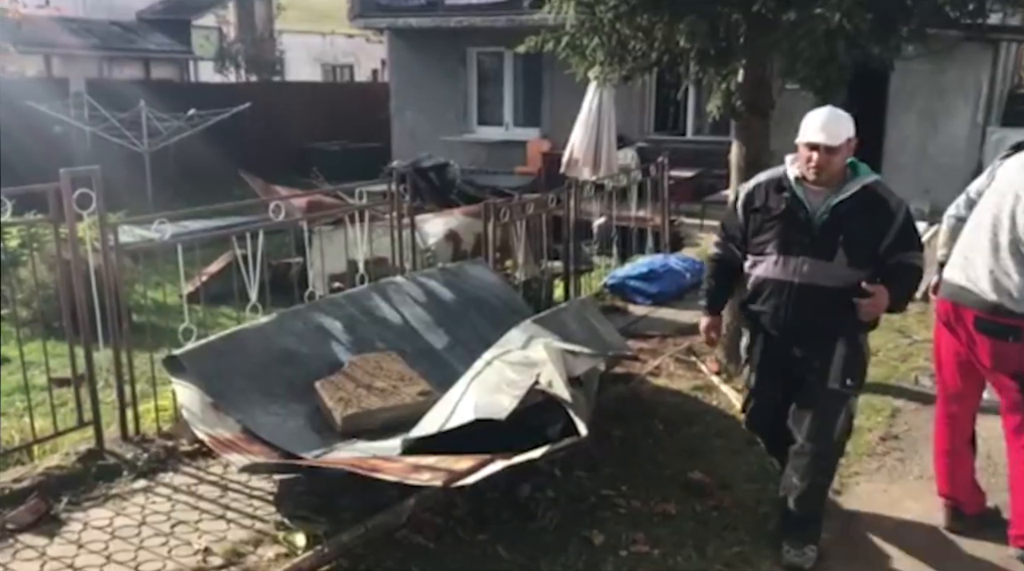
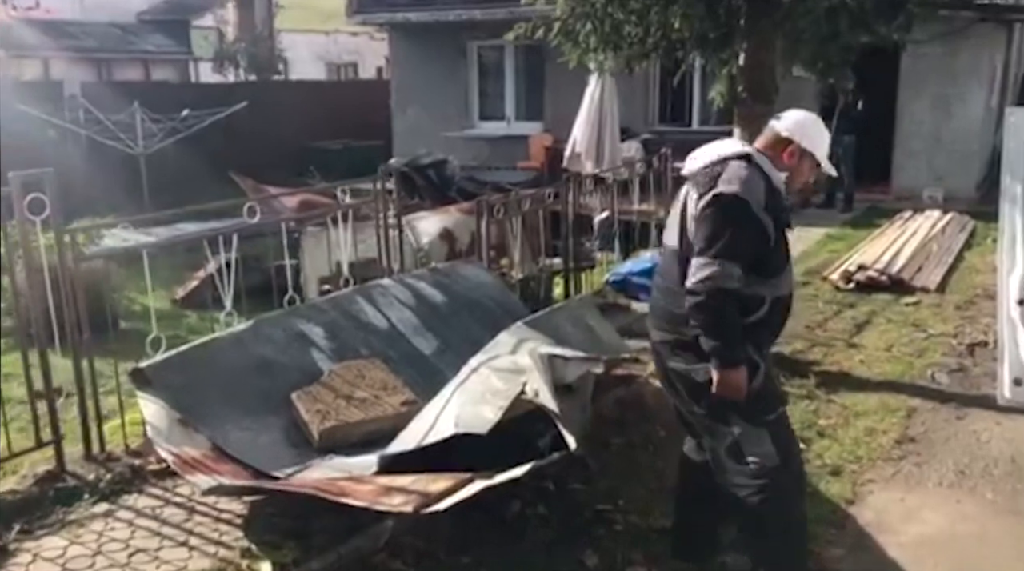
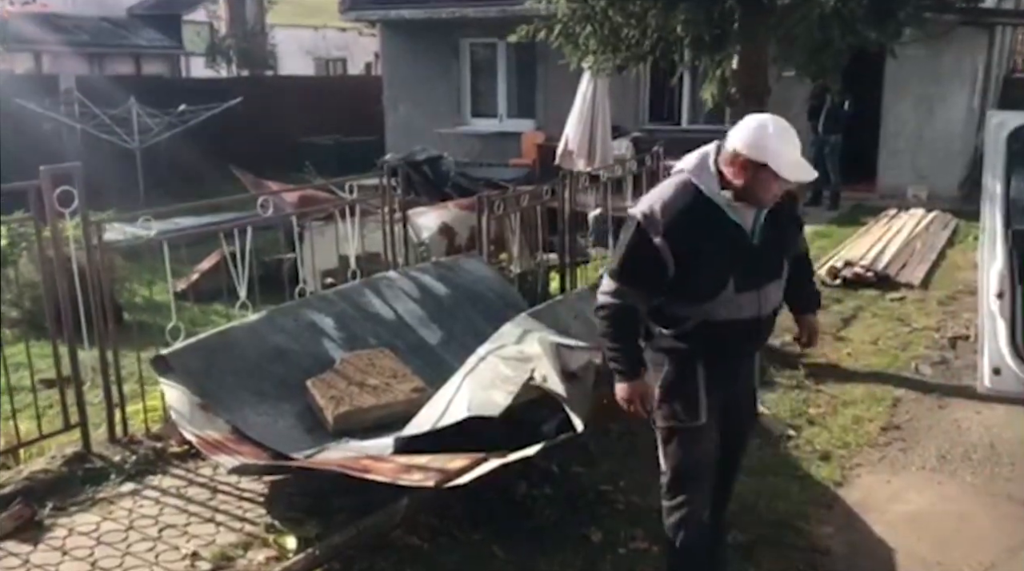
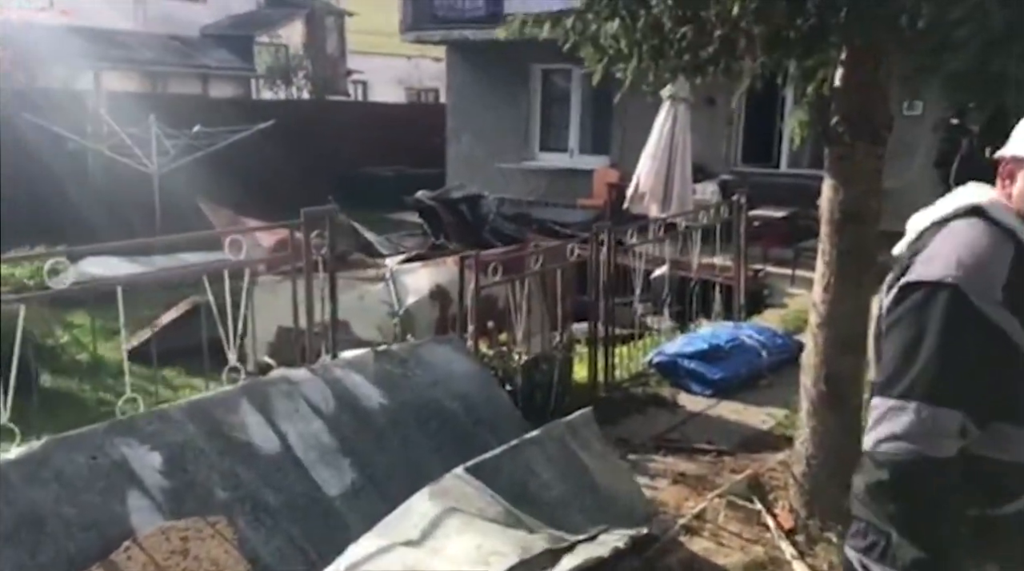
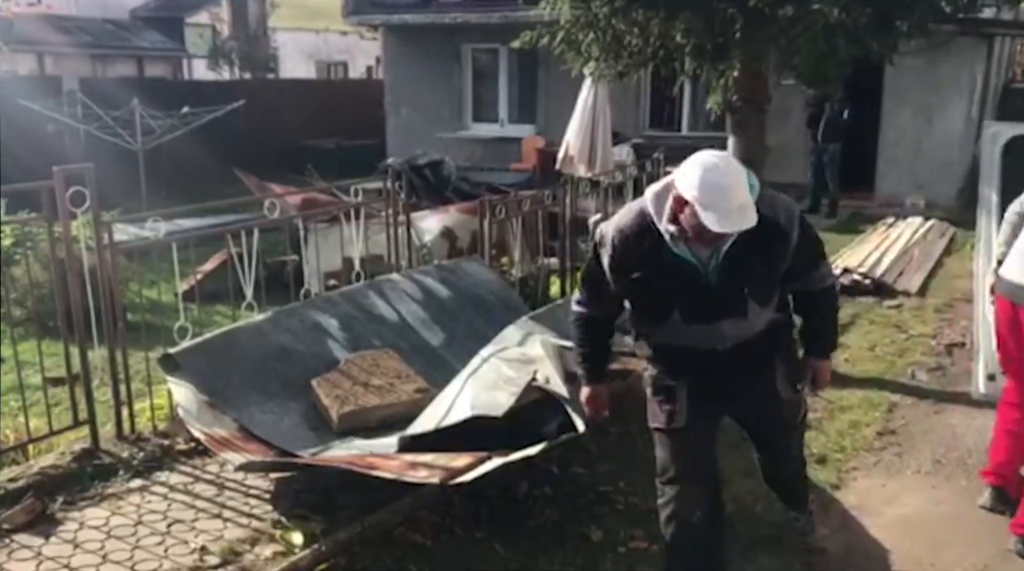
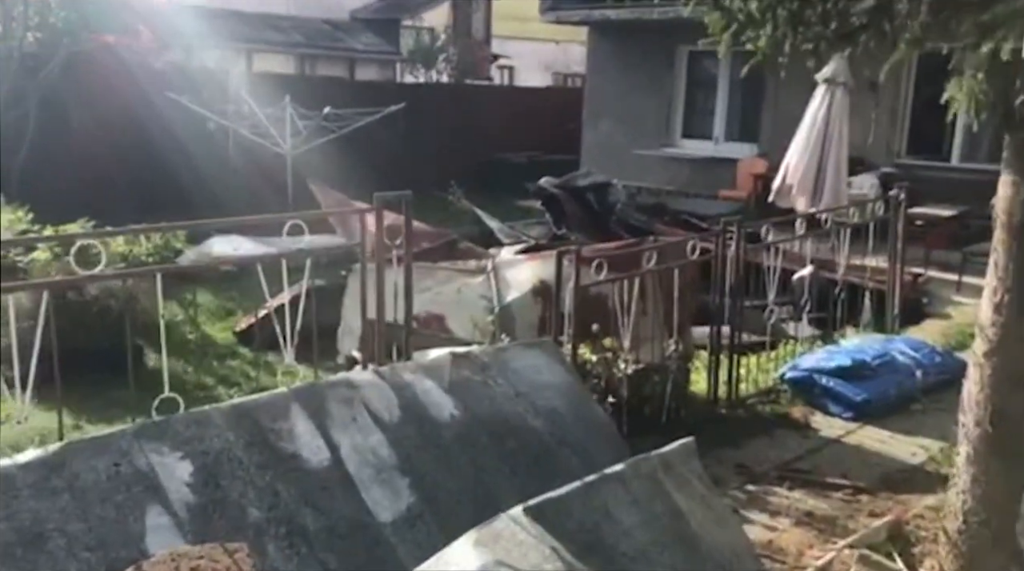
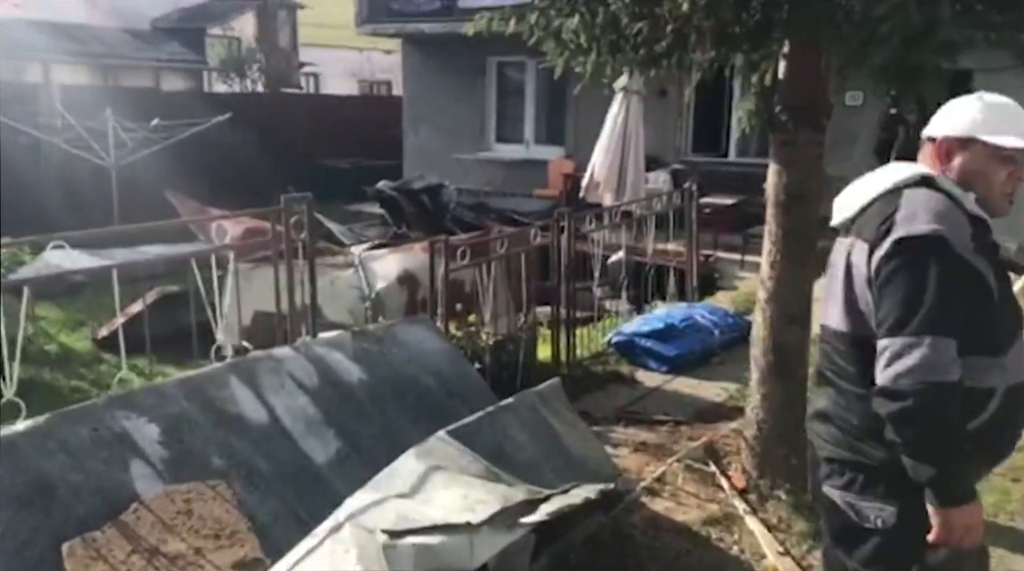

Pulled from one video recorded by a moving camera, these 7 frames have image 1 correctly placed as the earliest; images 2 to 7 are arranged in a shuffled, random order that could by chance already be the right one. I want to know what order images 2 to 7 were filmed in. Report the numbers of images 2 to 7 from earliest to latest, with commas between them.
5, 3, 2, 7, 4, 6
